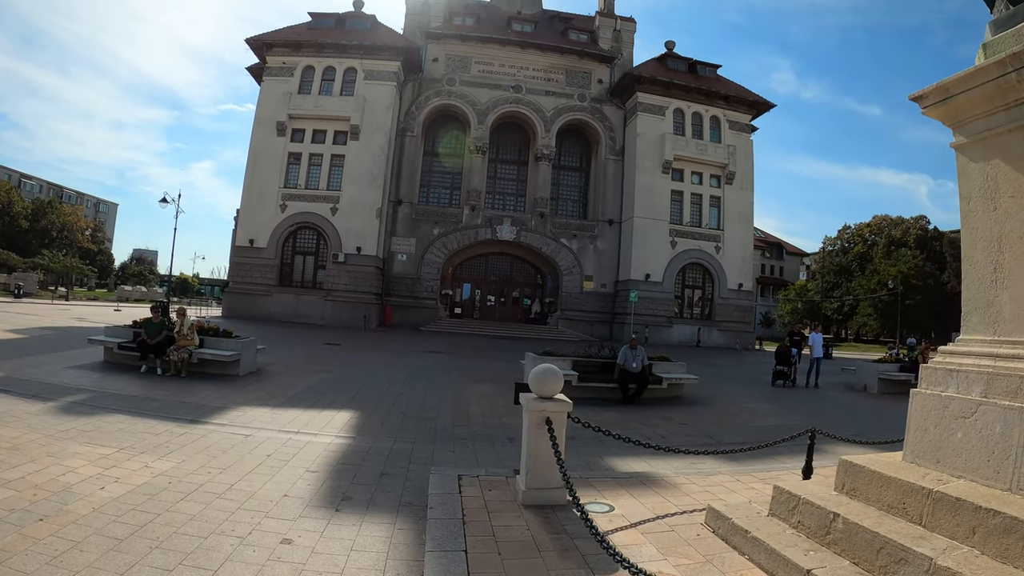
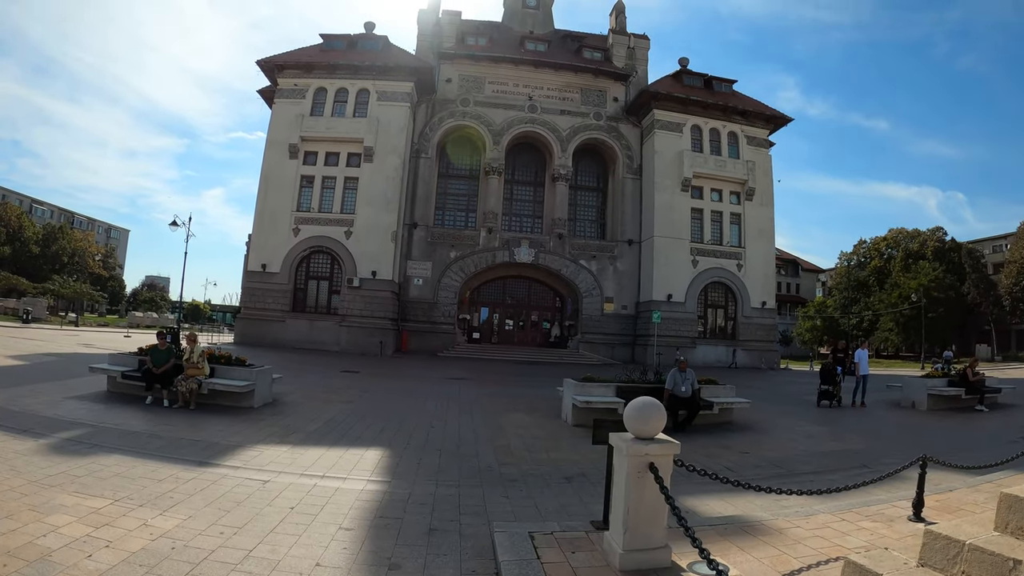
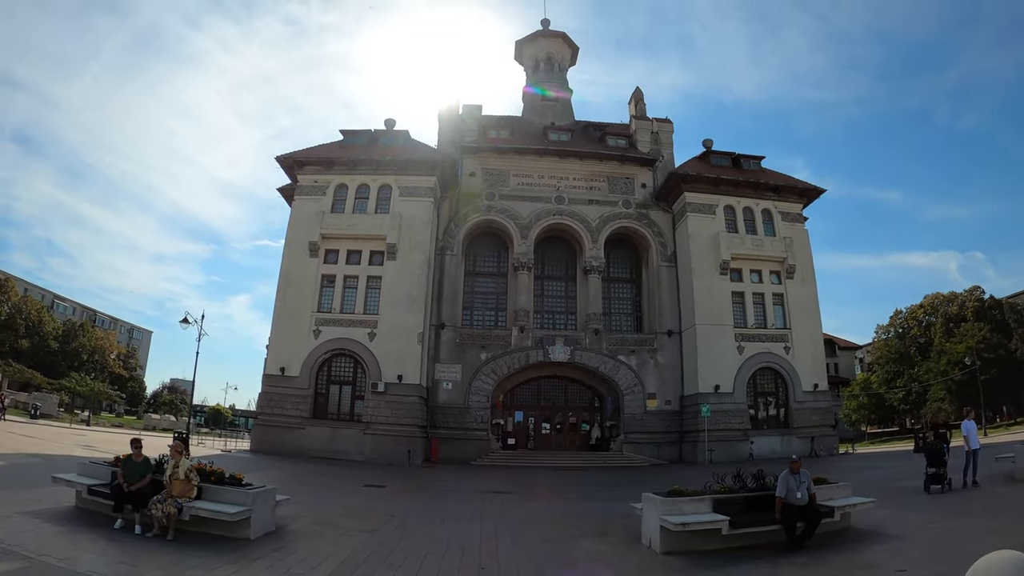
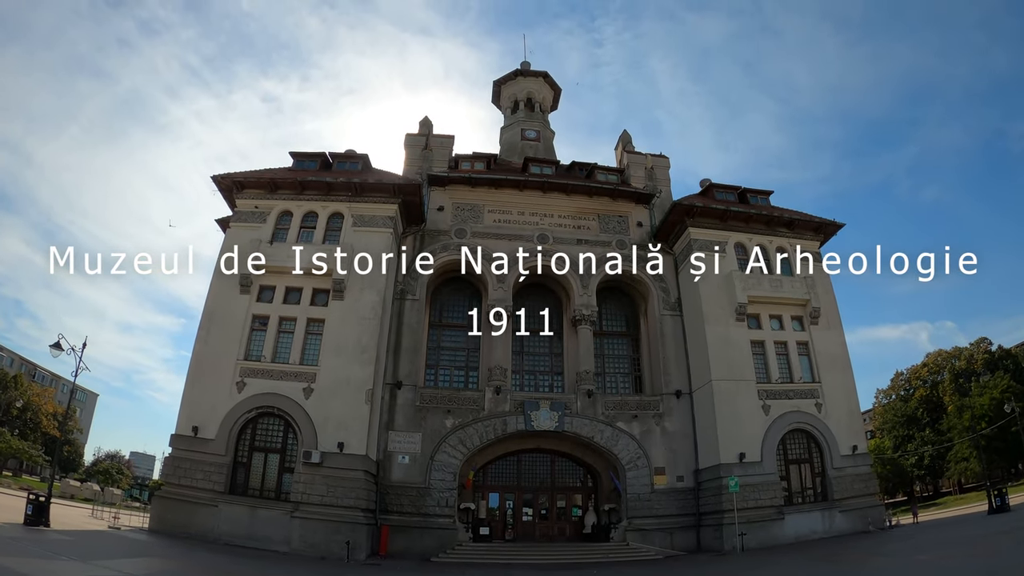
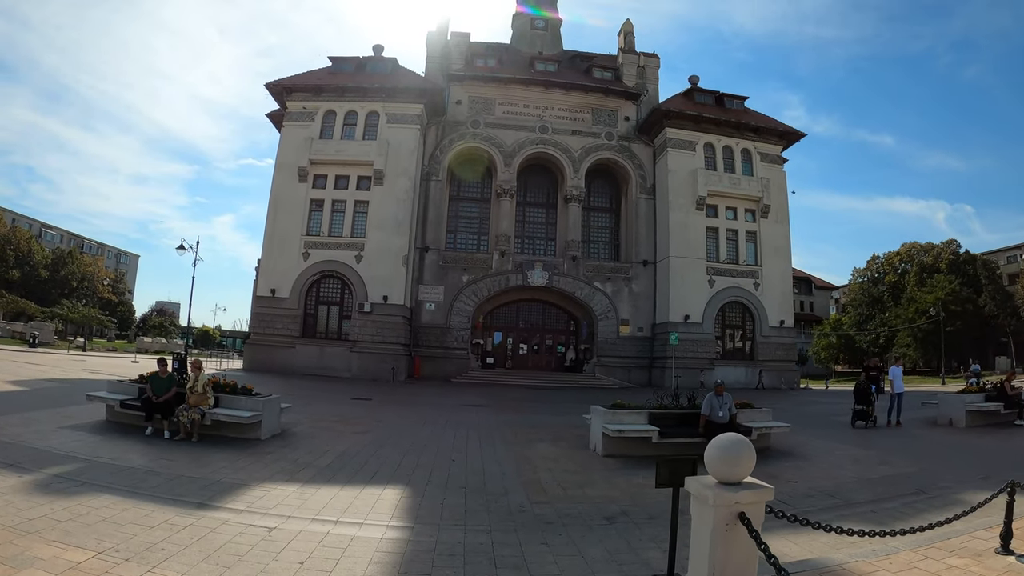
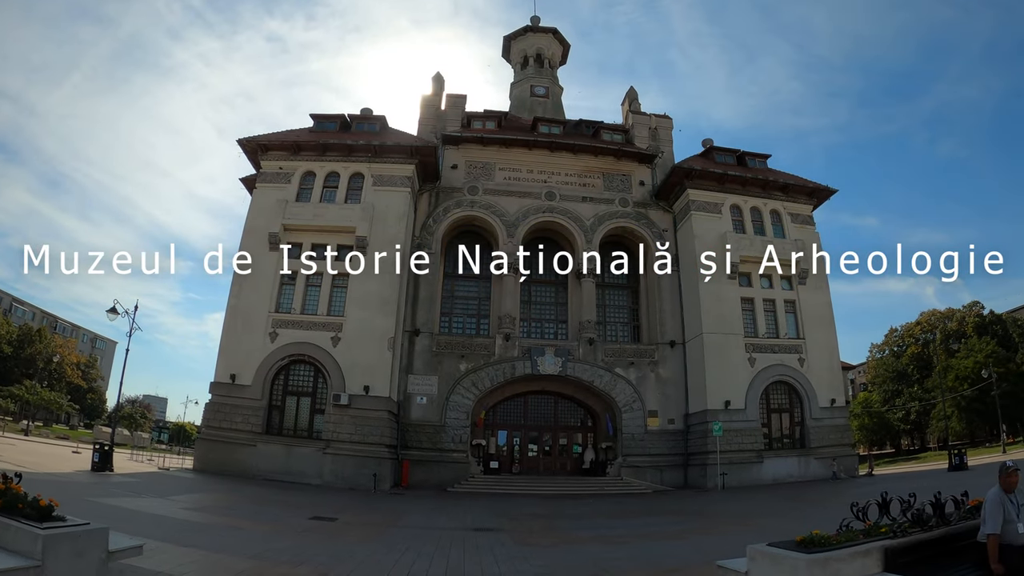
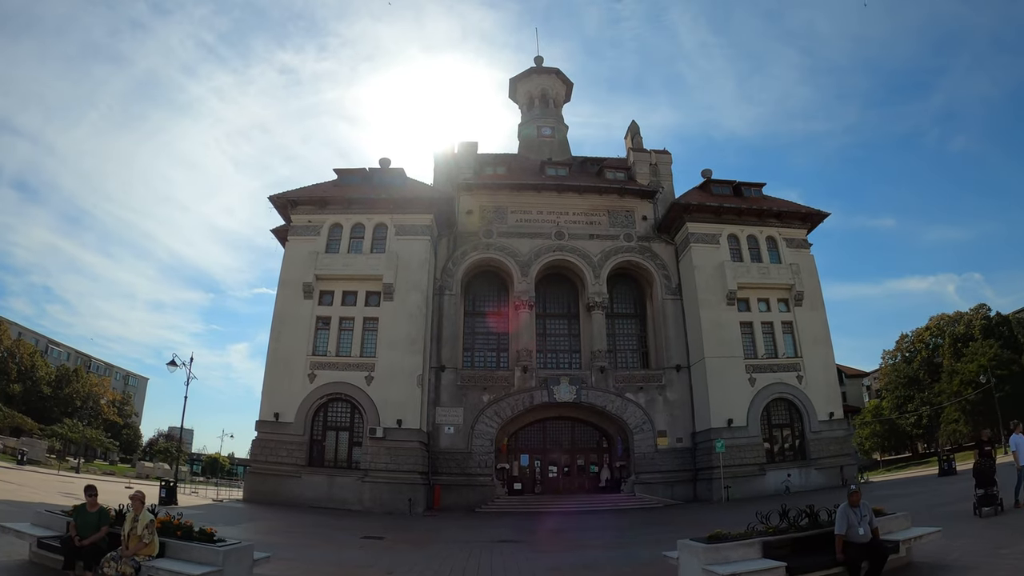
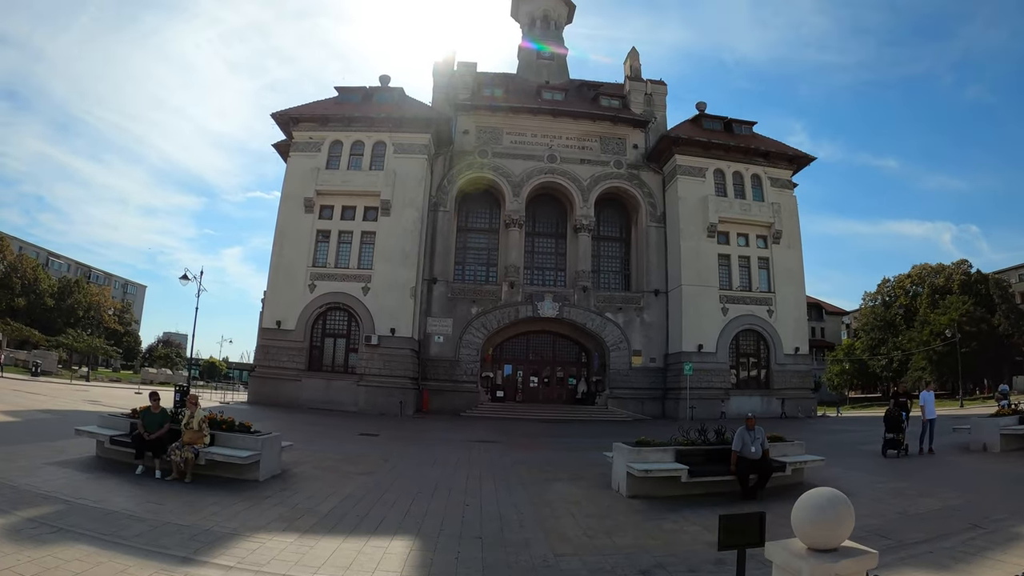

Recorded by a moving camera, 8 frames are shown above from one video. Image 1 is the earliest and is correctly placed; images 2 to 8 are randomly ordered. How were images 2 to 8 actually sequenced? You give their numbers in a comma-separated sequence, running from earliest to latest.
2, 5, 8, 3, 7, 6, 4
